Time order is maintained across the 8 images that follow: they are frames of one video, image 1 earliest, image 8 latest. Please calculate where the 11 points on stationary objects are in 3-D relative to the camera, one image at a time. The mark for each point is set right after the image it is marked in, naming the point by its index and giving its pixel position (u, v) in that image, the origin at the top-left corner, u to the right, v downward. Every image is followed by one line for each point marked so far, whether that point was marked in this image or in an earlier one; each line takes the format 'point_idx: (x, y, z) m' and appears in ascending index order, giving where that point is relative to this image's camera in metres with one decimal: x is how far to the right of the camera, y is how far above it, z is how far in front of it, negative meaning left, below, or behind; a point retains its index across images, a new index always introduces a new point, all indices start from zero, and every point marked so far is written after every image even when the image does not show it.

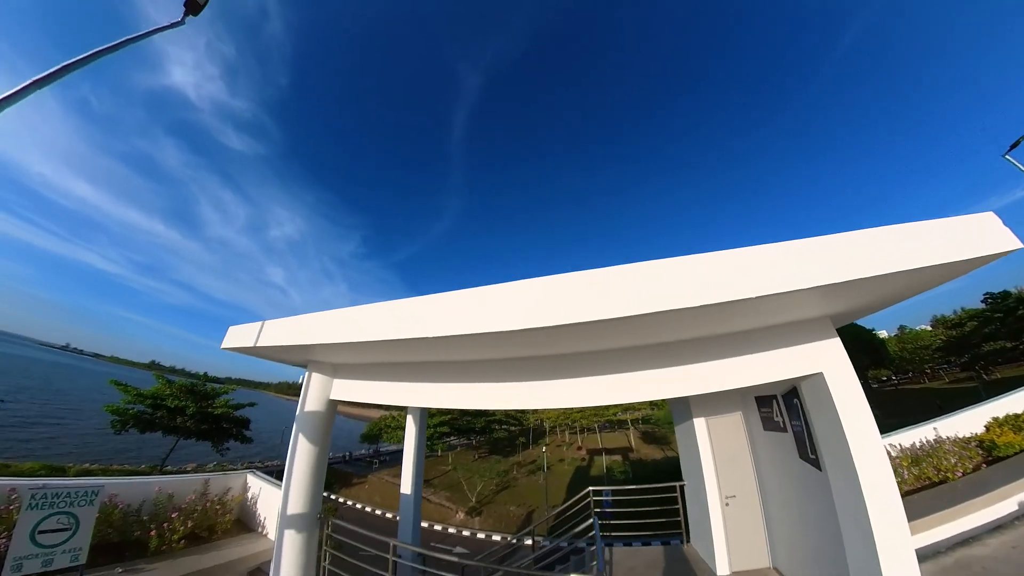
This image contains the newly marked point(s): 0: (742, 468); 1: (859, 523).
0: (+3.3, -2.5, +5.1) m
1: (+2.8, -1.9, +2.9) m
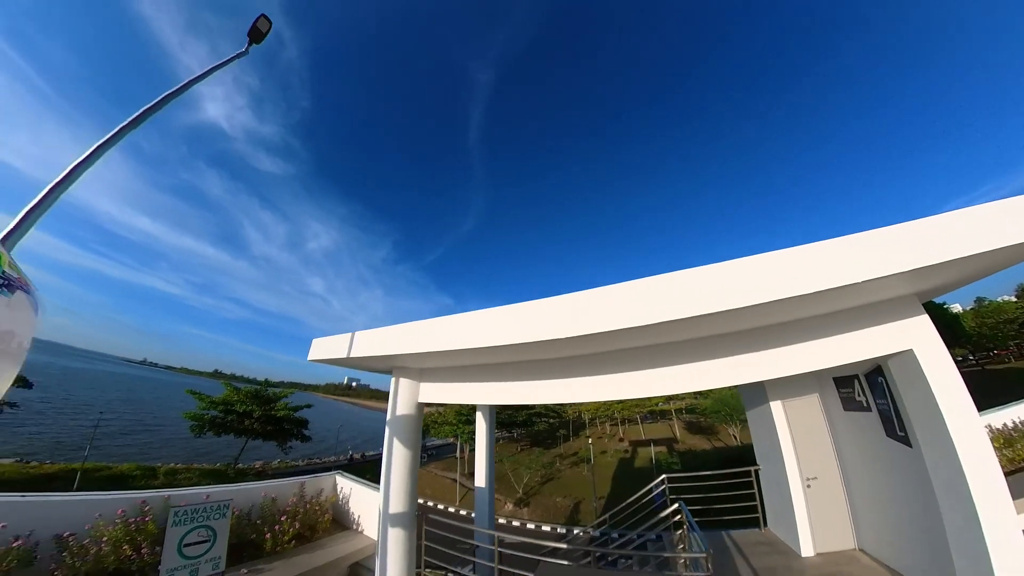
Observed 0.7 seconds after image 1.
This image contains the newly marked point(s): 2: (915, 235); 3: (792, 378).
0: (+4.3, -2.3, +5.0) m
1: (+3.6, -1.7, +2.9) m
2: (+2.6, +0.3, +2.3) m
3: (+4.1, -1.3, +5.2) m
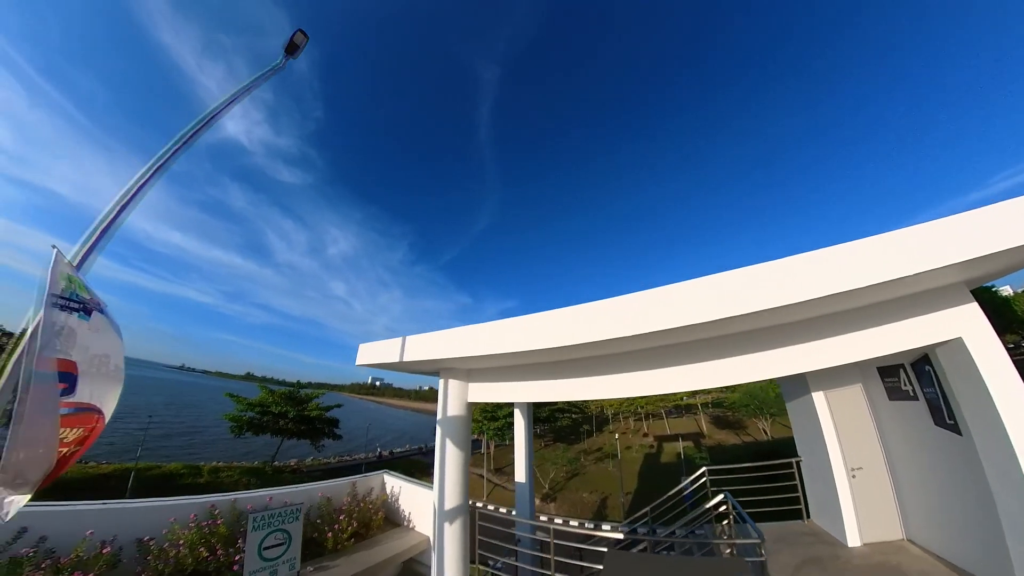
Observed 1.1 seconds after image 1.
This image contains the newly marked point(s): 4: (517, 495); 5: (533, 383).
0: (+4.9, -2.1, +5.0) m
1: (+4.1, -1.6, +2.9) m
2: (+3.0, +0.4, +2.4) m
3: (+4.7, -1.2, +5.2) m
4: (+0.1, -4.0, +6.8) m
5: (+0.2, -1.1, +4.3) m
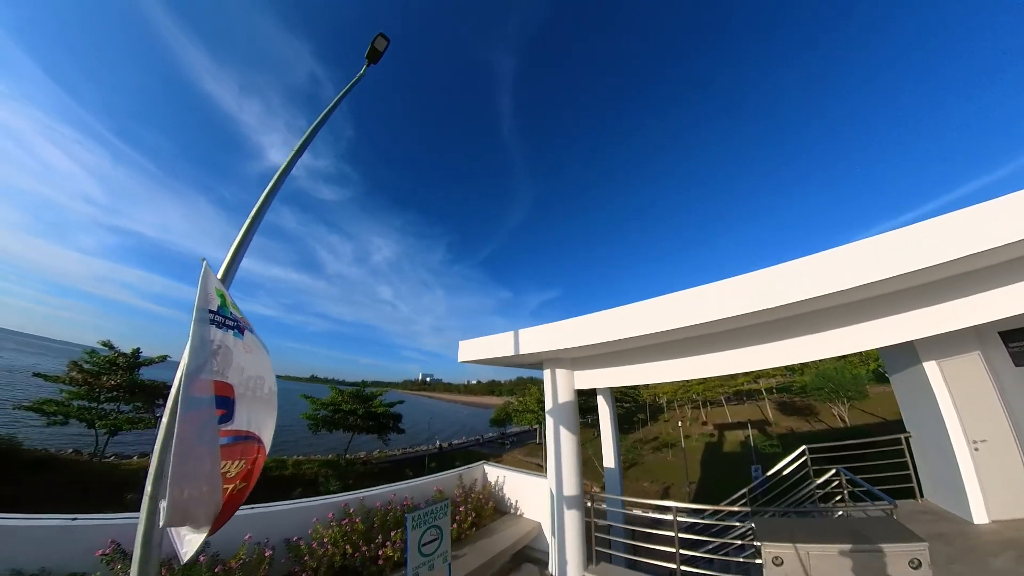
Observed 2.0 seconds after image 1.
0: (+6.3, -1.6, +4.7) m
1: (+5.2, -1.2, +2.8) m
2: (+3.9, +0.7, +2.4) m
3: (+6.0, -0.7, +5.0) m
4: (+1.9, -3.8, +7.2) m
5: (+1.5, -1.0, +4.6) m
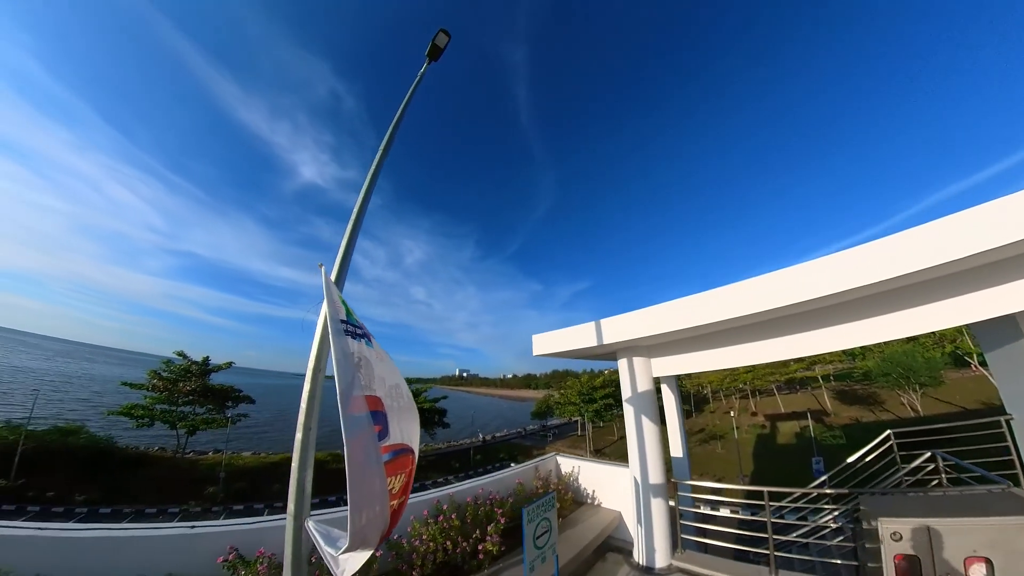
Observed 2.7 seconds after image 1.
0: (+7.3, -1.2, +4.3) m
1: (+6.0, -0.9, +2.4) m
2: (+4.6, +0.9, +2.1) m
3: (+7.0, -0.3, +4.5) m
4: (+3.3, -3.5, +7.1) m
5: (+2.5, -0.8, +4.6) m
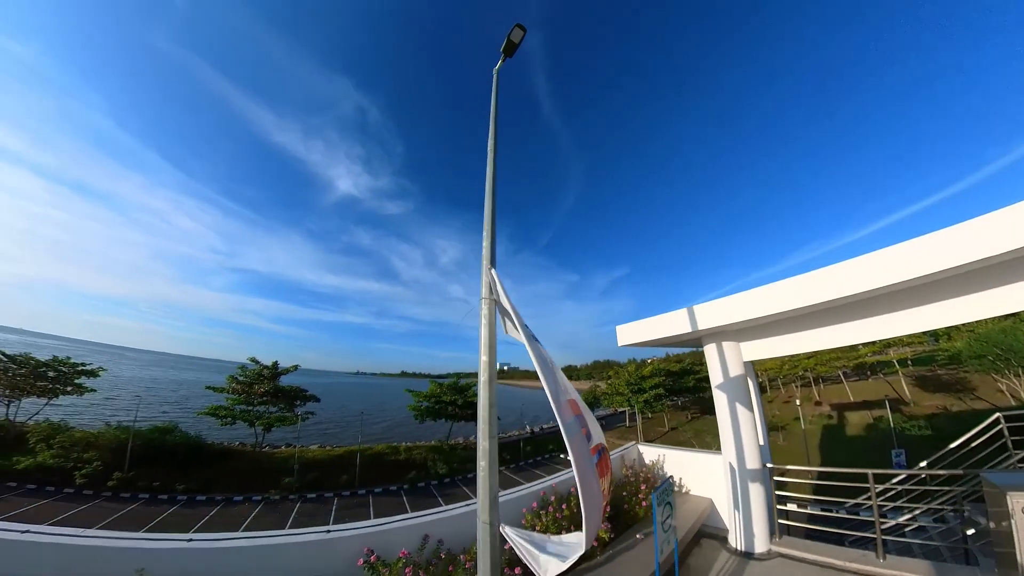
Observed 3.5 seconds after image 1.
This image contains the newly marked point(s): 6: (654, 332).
0: (+8.5, -0.8, +3.7) m
1: (+6.9, -0.5, +1.9) m
2: (+5.4, +1.2, +1.8) m
3: (+8.1, +0.1, +3.9) m
4: (+4.8, -3.2, +7.0) m
5: (+3.7, -0.6, +4.5) m
6: (+2.0, -0.6, +5.3) m
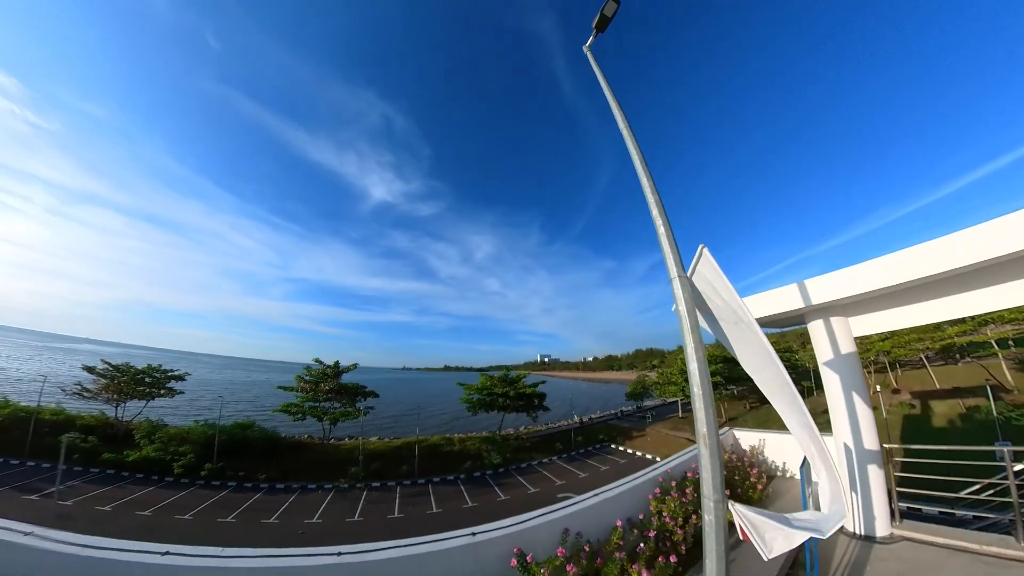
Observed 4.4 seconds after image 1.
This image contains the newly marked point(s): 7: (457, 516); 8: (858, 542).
0: (+9.6, -0.1, +2.8) m
1: (+7.9, -0.1, +1.3) m
2: (+6.2, +1.6, +1.2) m
3: (+9.2, +0.7, +3.1) m
4: (+6.5, -2.7, +6.6) m
5: (+4.9, -0.2, +4.1) m
6: (+3.3, -0.3, +5.2) m
7: (-2.4, -9.0, +14.2) m
8: (+4.5, -3.3, +4.6) m
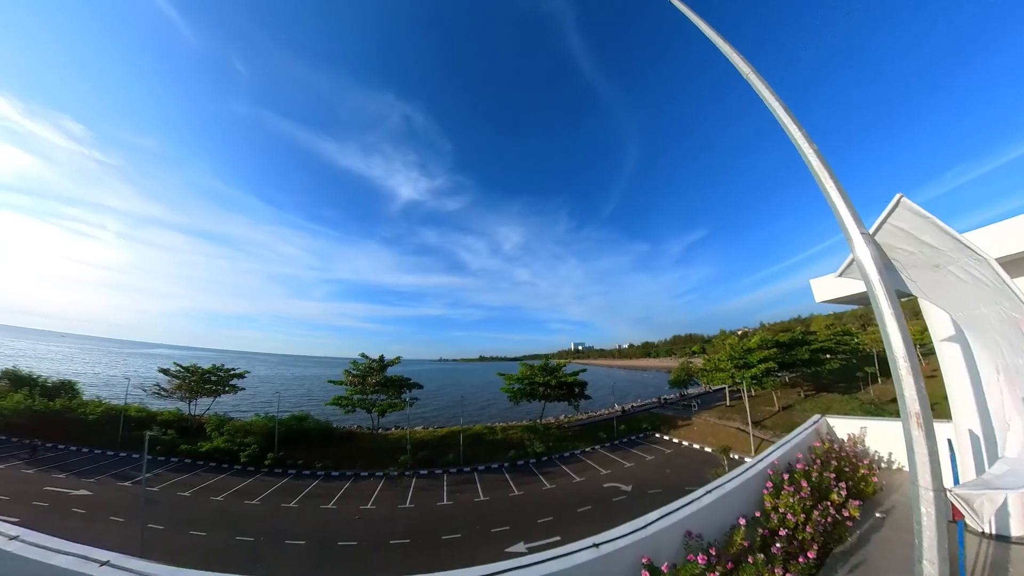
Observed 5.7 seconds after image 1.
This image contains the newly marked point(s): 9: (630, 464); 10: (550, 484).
0: (+10.3, +0.4, +1.8) m
1: (+8.5, +0.3, +0.5) m
2: (+6.8, +1.9, +0.5) m
3: (+10.0, +1.2, +2.1) m
4: (+7.7, -2.2, +5.9) m
5: (+5.8, +0.1, +3.6) m
6: (+4.3, 0.0, +4.8) m
7: (-0.1, -8.7, +14.4) m
8: (+5.5, -2.9, +4.1) m
9: (+6.7, -9.6, +19.7) m
10: (+2.0, -9.4, +17.2) m
